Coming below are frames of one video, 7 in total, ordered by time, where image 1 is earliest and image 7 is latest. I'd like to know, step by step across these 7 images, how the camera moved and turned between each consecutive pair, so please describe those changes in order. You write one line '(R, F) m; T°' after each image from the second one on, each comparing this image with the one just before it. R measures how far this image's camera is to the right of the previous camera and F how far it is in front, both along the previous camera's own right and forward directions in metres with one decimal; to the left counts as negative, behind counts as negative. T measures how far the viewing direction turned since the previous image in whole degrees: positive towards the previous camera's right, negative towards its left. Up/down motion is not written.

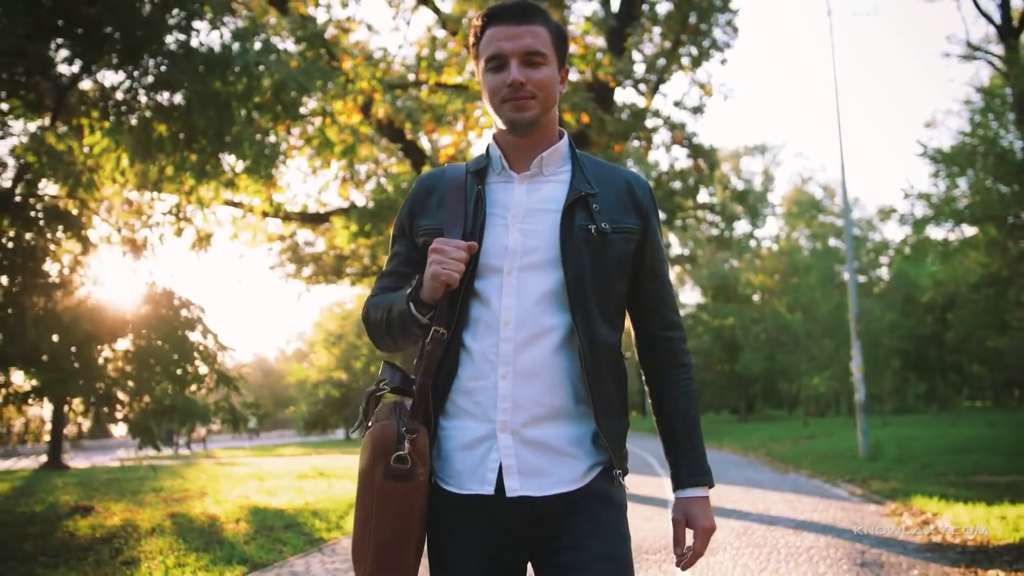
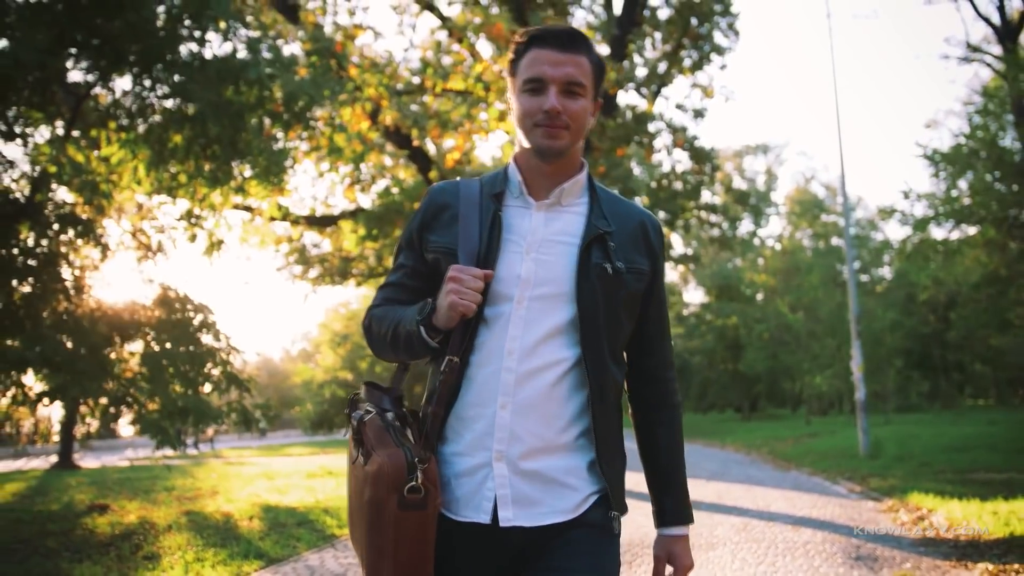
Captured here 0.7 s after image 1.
(0.0, -0.2) m; 0°
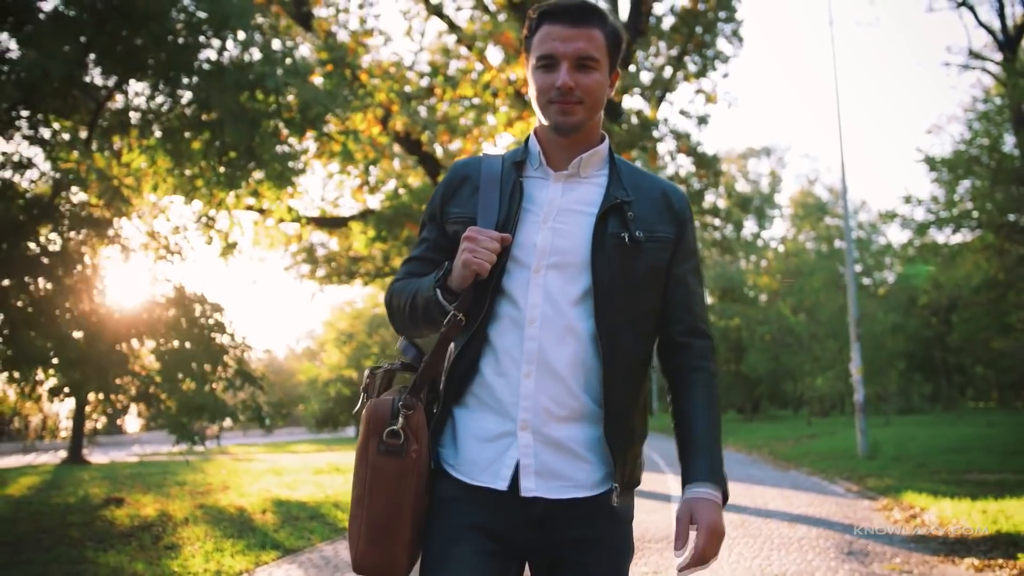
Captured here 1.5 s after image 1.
(0.0, -0.3) m; 0°
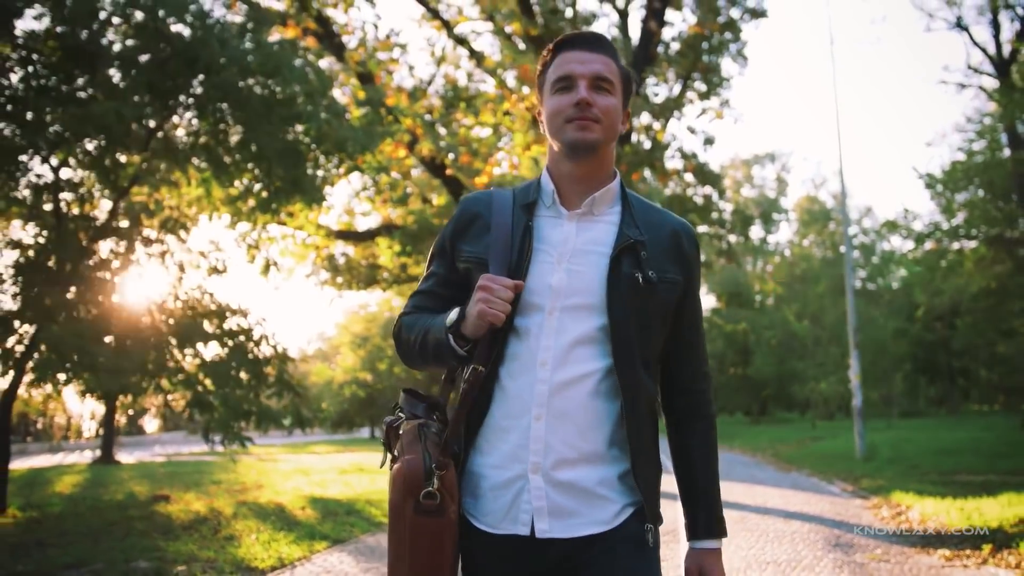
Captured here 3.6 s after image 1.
(-0.1, -0.8) m; 0°
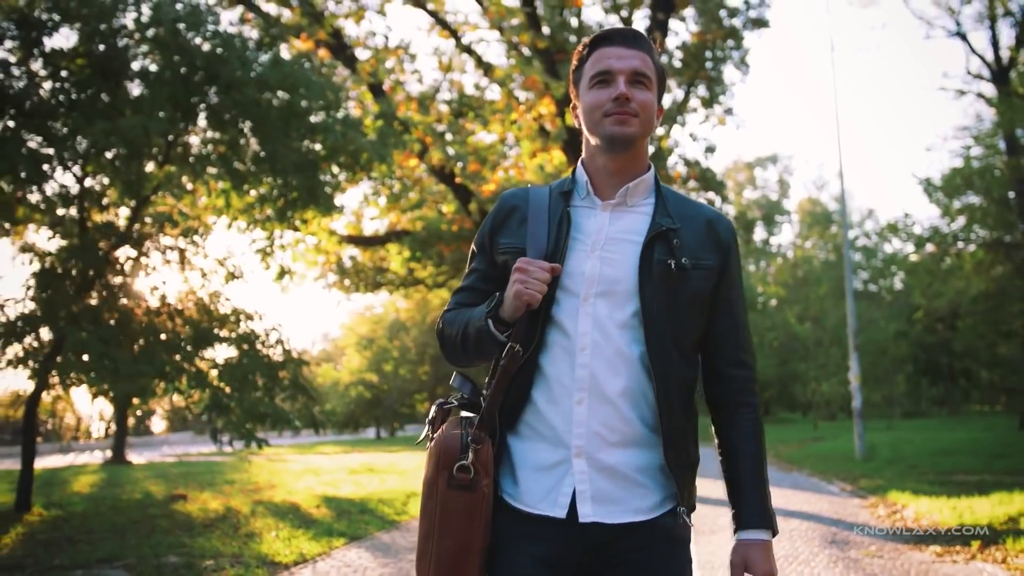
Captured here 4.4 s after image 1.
(0.0, -0.3) m; 0°
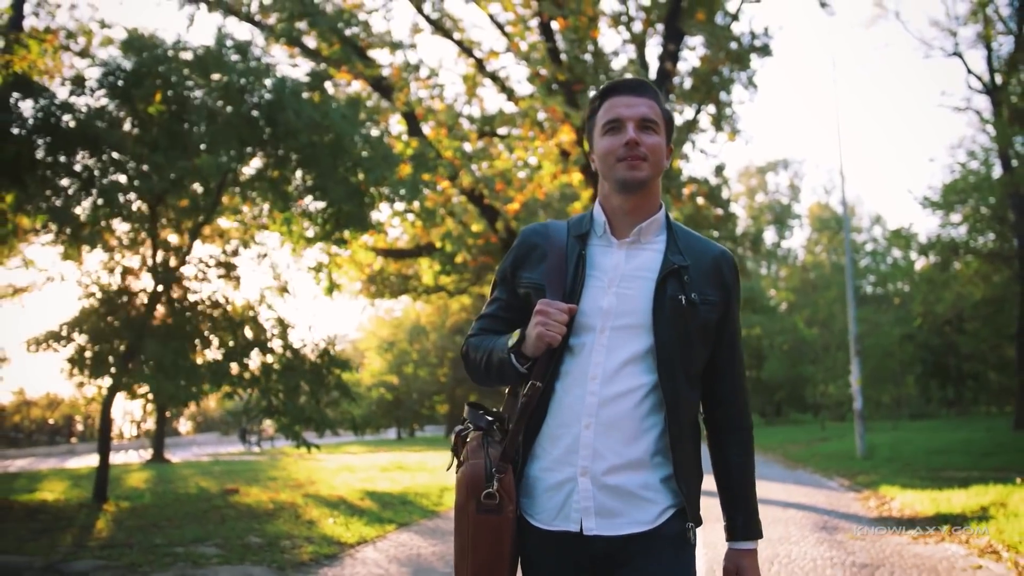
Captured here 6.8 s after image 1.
(-0.1, -1.1) m; -1°
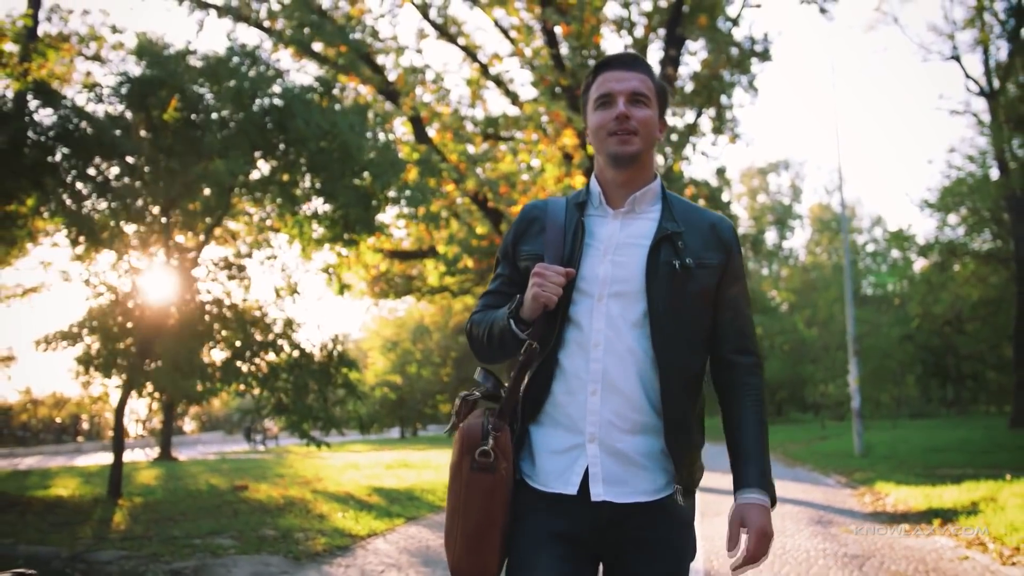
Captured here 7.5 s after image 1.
(0.0, -0.3) m; 0°
